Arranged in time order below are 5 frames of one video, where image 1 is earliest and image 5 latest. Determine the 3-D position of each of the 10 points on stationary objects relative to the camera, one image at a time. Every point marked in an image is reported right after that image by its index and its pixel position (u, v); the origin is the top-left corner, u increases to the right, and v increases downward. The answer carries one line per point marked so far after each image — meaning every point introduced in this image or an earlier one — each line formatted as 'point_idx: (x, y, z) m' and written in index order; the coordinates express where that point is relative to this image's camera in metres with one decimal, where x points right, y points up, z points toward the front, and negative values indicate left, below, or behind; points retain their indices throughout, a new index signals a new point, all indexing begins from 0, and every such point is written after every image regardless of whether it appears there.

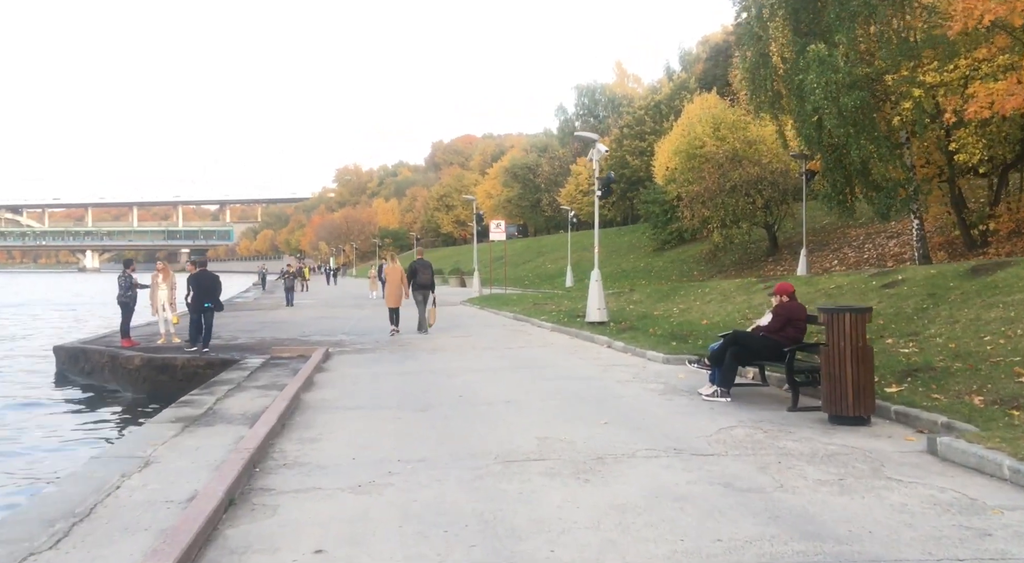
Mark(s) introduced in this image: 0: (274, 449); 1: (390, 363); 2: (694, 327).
0: (-2.2, -1.5, +7.8) m
1: (-2.1, -1.4, +14.4) m
2: (+3.5, -0.9, +16.5) m
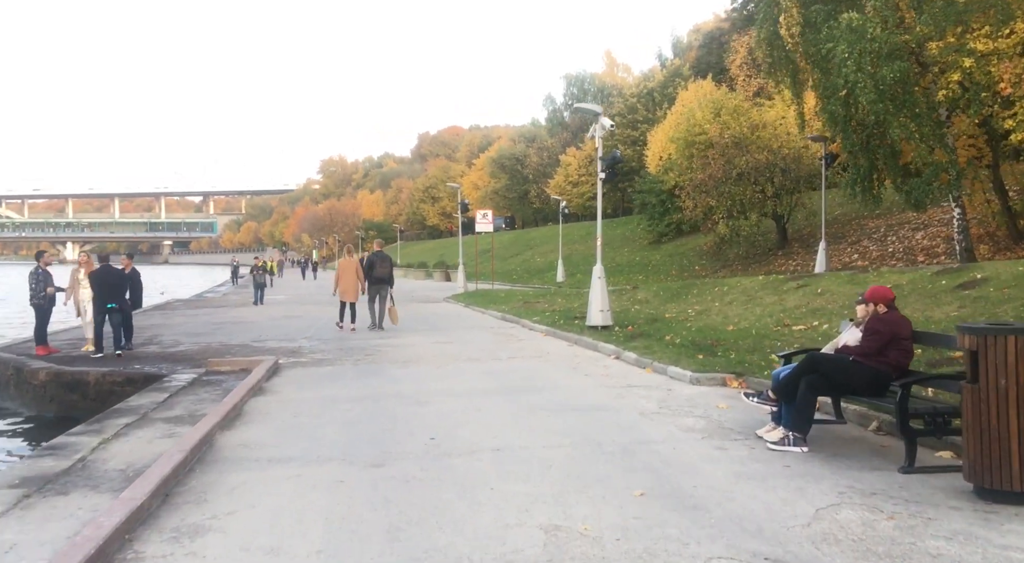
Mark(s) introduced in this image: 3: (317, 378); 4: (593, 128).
0: (-2.2, -1.5, +4.9) m
1: (-2.2, -1.4, +11.6) m
2: (+3.3, -0.9, +13.7) m
3: (-2.8, -1.4, +12.1) m
4: (+1.7, +3.1, +17.2) m
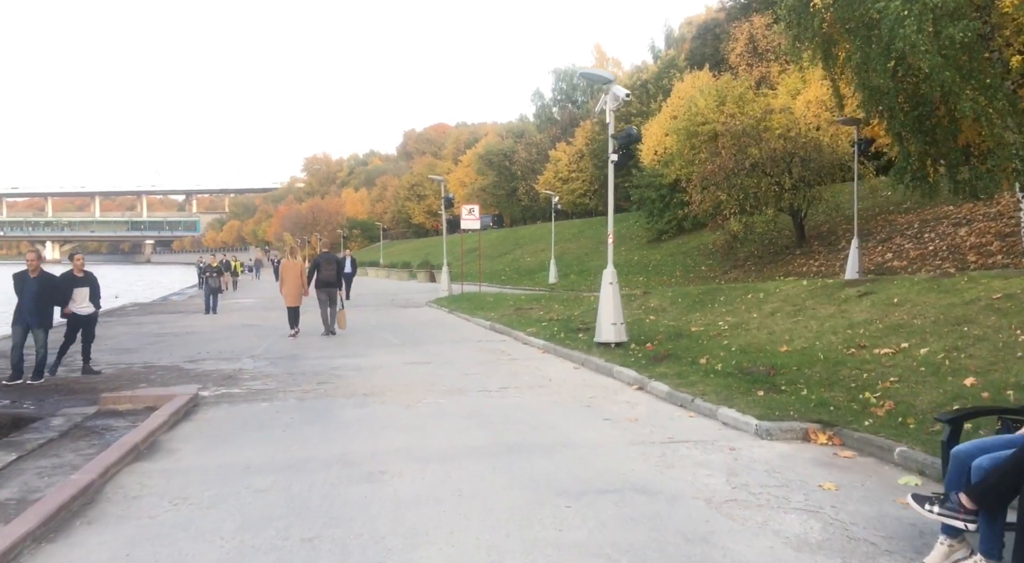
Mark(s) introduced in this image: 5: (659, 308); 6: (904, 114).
0: (-2.2, -1.7, +1.8) m
1: (-2.3, -1.5, +8.5) m
2: (+3.2, -0.9, +10.6) m
3: (-2.9, -1.5, +9.0) m
4: (+1.5, +3.0, +14.0) m
5: (+2.9, -0.5, +16.7) m
6: (+8.9, +3.8, +19.4) m
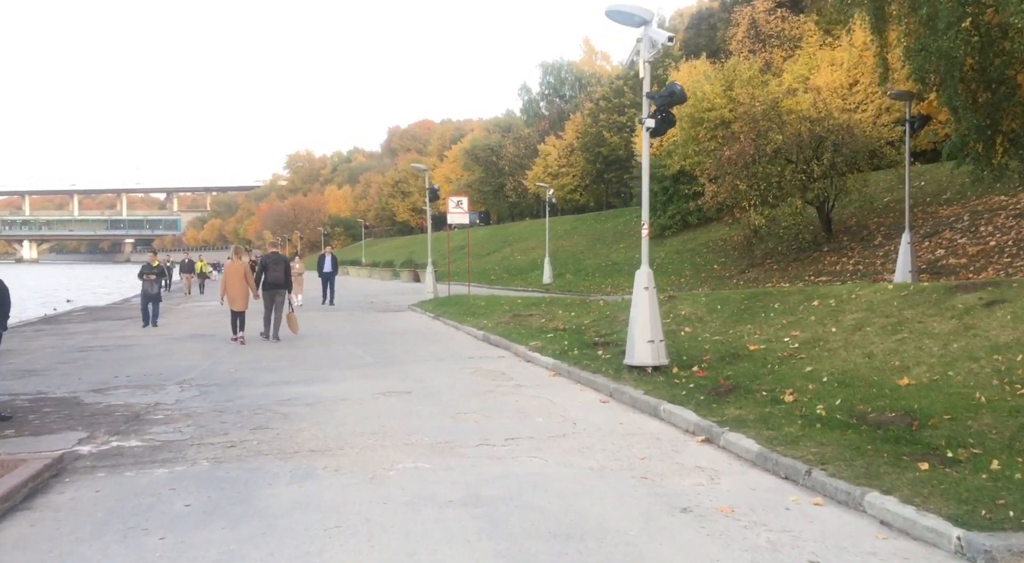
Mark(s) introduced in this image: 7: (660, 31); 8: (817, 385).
0: (-1.9, -1.7, -1.5) m
1: (-2.1, -1.5, +5.2) m
2: (+3.3, -1.0, +7.5) m
3: (-2.7, -1.6, +5.7) m
4: (+1.6, +2.9, +10.8) m
5: (+2.9, -0.6, +13.6) m
6: (+8.8, +3.8, +16.3) m
7: (+1.7, +3.0, +10.3) m
8: (+3.0, -1.0, +8.4) m
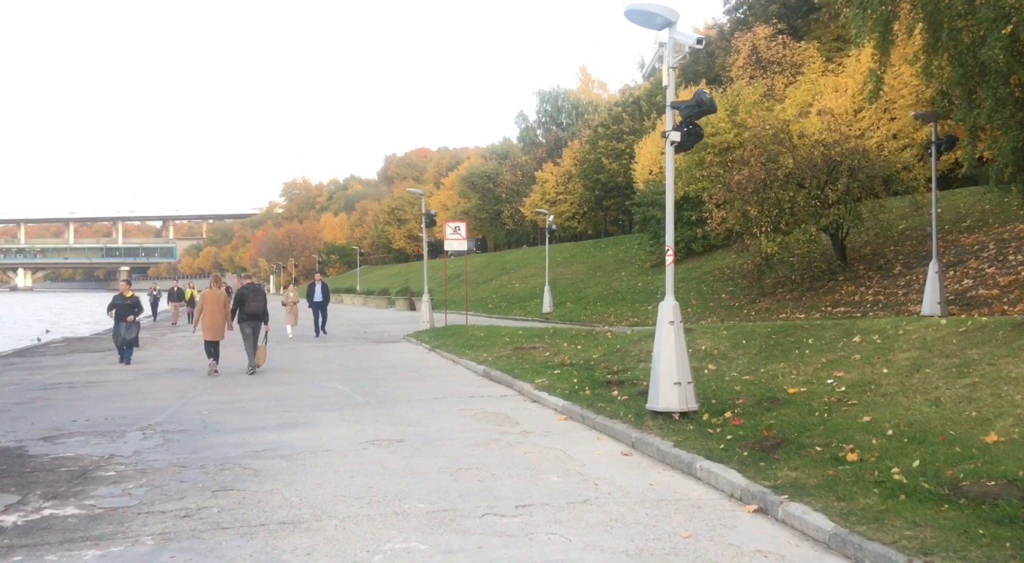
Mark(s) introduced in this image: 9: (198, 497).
0: (-1.8, -1.7, -2.8) m
1: (-2.0, -1.7, +3.9) m
2: (+3.4, -1.3, +6.2) m
3: (-2.6, -1.8, +4.4) m
4: (+1.6, +2.6, +9.7) m
5: (+2.9, -1.0, +12.3) m
6: (+8.9, +3.2, +15.2) m
7: (+1.8, +2.7, +9.2) m
8: (+3.1, -1.3, +7.1) m
9: (-2.6, -1.8, +7.0) m
